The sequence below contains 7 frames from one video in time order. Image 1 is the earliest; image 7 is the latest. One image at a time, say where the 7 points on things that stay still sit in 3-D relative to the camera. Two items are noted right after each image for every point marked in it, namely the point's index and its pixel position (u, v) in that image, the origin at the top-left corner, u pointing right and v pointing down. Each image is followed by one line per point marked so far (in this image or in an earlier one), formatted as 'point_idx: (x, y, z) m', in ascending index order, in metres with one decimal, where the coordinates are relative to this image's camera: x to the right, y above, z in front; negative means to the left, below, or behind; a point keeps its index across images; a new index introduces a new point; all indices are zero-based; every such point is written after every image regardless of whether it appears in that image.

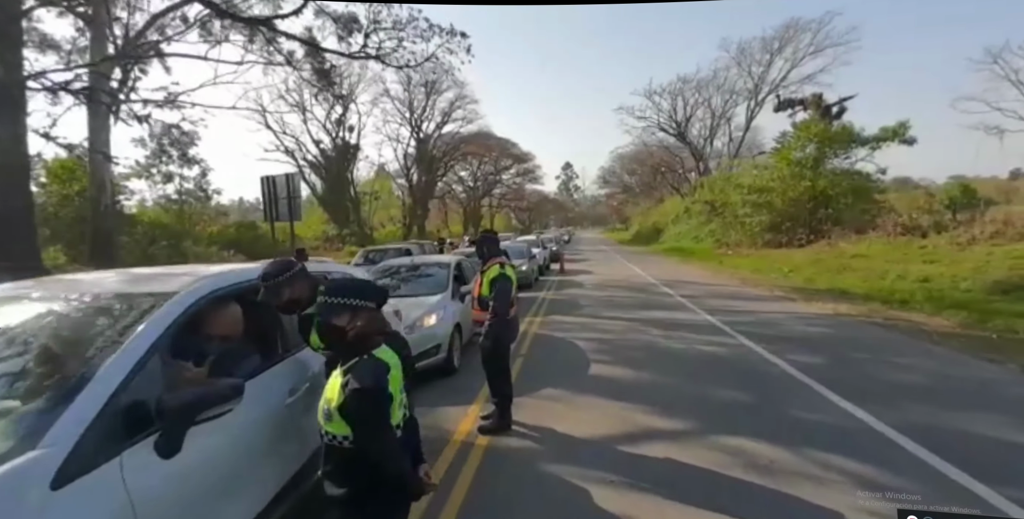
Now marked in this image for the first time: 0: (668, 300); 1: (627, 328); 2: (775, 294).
0: (+5.1, -1.3, +15.5) m
1: (+2.7, -1.6, +11.0) m
2: (+9.7, -1.3, +17.3) m
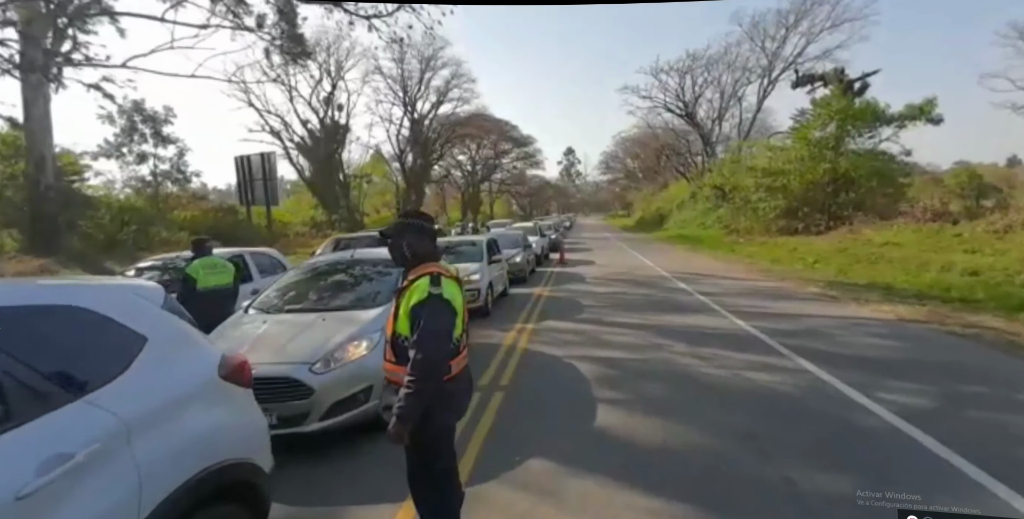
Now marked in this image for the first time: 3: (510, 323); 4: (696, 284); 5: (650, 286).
0: (+4.8, -1.1, +13.0) m
1: (+2.4, -1.5, +8.5) m
2: (+9.4, -1.0, +14.7) m
3: (0.0, -1.5, +10.5) m
4: (+6.3, -0.8, +16.2) m
5: (+4.5, -0.9, +15.3) m
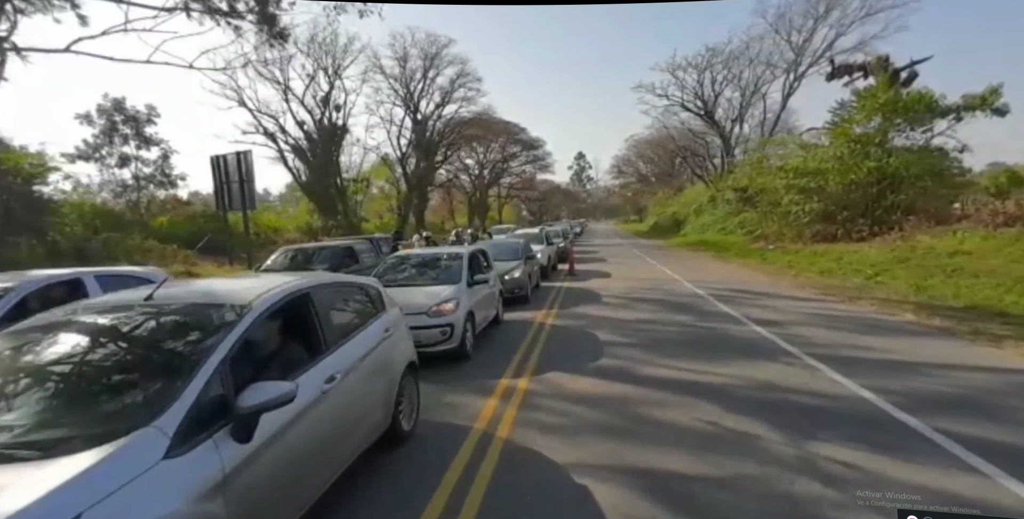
0: (+4.7, -1.5, +9.5) m
1: (+2.1, -1.8, +5.2) m
2: (+9.3, -1.4, +11.2) m
3: (-0.2, -1.8, +7.1) m
4: (+6.3, -1.3, +12.7) m
5: (+4.4, -1.3, +11.9) m
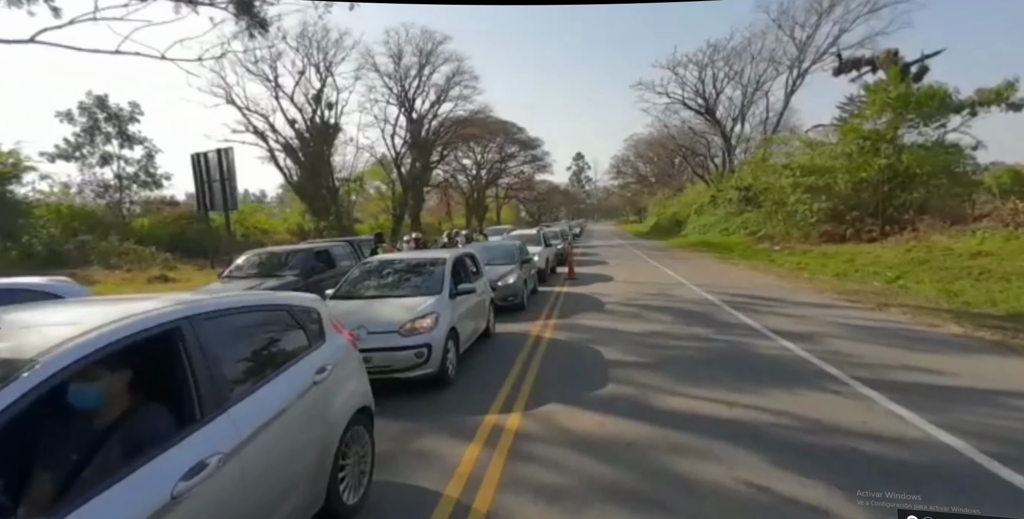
0: (+4.5, -1.6, +8.3) m
1: (+2.0, -1.9, +3.9) m
2: (+9.1, -1.5, +9.9) m
3: (-0.4, -1.9, +5.8) m
4: (+6.1, -1.4, +11.4) m
5: (+4.3, -1.4, +10.6) m
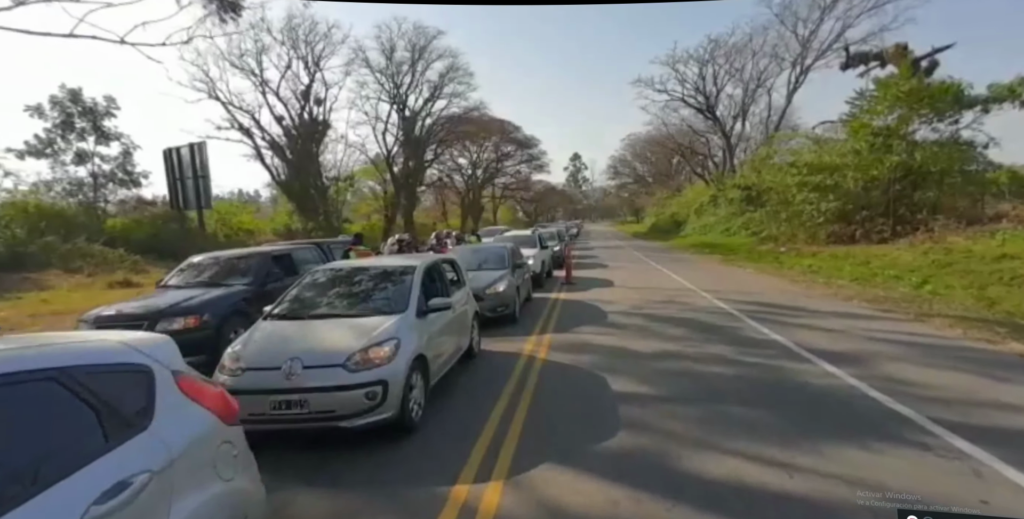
0: (+4.3, -1.7, +6.8) m
1: (+1.8, -2.0, +2.3) m
2: (+8.9, -1.6, +8.5) m
3: (-0.5, -2.0, +4.3) m
4: (+5.9, -1.5, +9.9) m
5: (+4.0, -1.5, +9.1) m
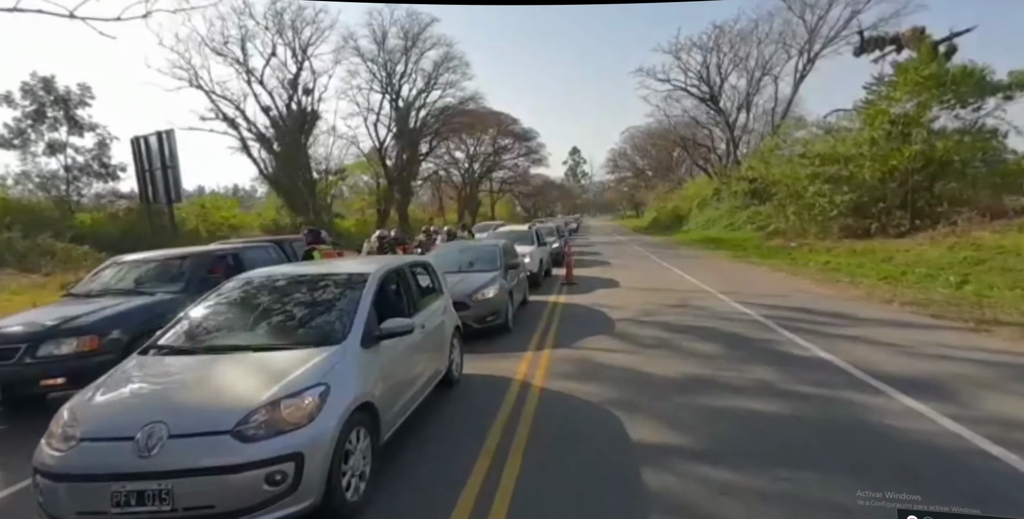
0: (+4.2, -1.7, +5.1) m
1: (+1.6, -2.1, +0.7) m
2: (+8.7, -1.6, +6.8) m
3: (-0.7, -2.1, +2.7) m
4: (+5.7, -1.5, +8.3) m
5: (+3.9, -1.5, +7.4) m
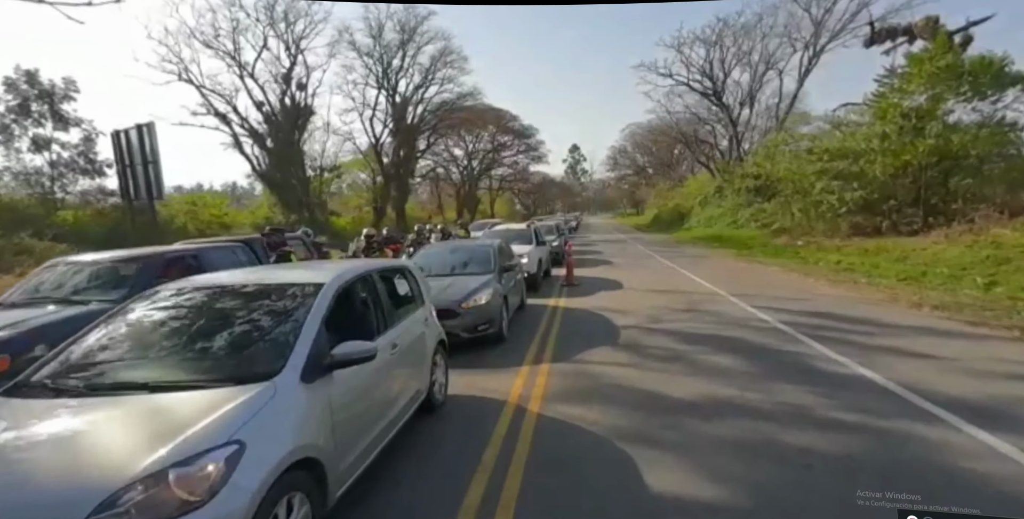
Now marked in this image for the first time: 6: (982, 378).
0: (+4.1, -1.8, +4.2) m
1: (+1.6, -2.2, -0.2) m
2: (+8.6, -1.6, +5.9) m
3: (-0.8, -2.1, +1.7) m
4: (+5.6, -1.5, +7.3) m
5: (+3.8, -1.6, +6.5) m
6: (+6.3, -1.6, +6.3) m
